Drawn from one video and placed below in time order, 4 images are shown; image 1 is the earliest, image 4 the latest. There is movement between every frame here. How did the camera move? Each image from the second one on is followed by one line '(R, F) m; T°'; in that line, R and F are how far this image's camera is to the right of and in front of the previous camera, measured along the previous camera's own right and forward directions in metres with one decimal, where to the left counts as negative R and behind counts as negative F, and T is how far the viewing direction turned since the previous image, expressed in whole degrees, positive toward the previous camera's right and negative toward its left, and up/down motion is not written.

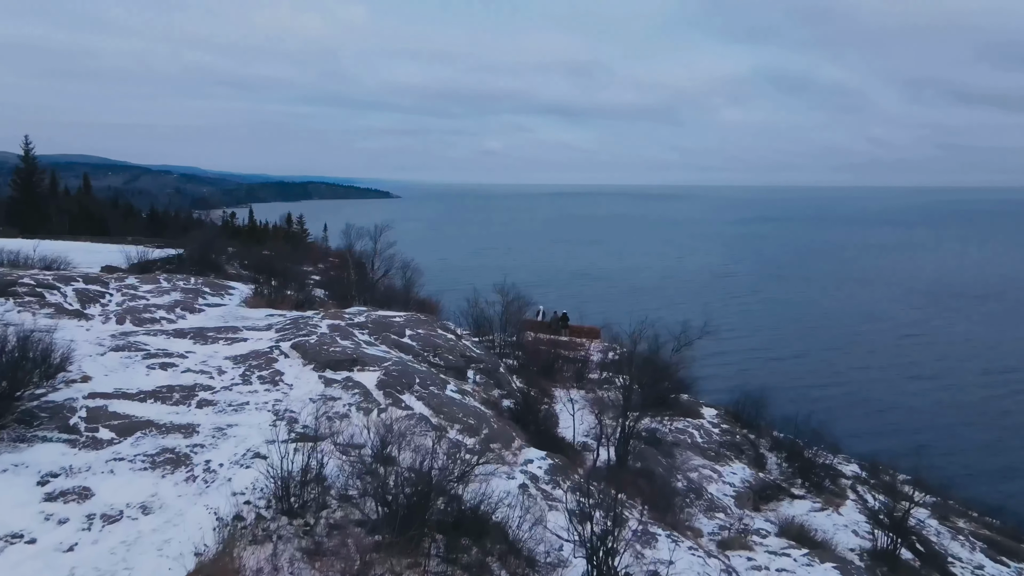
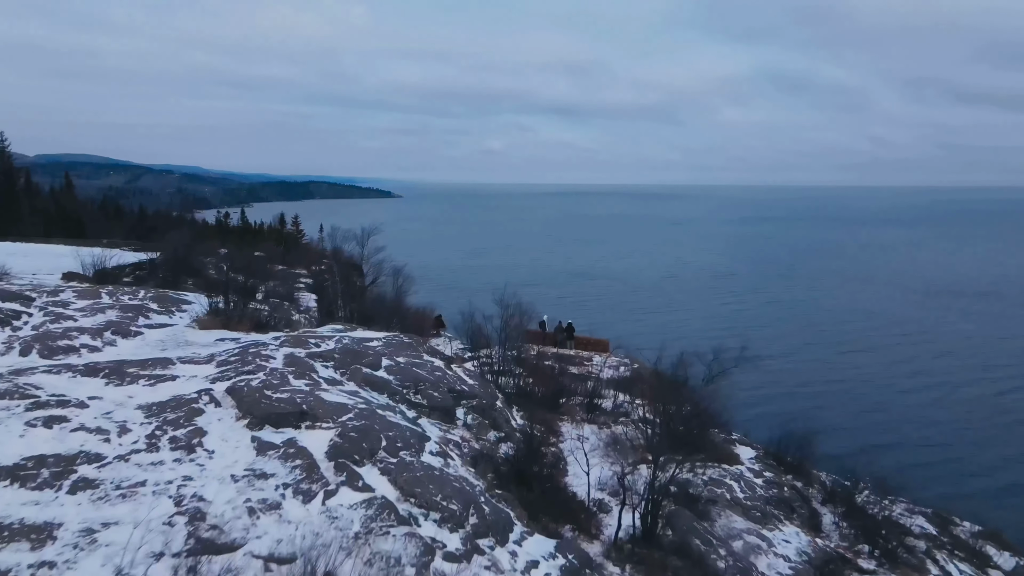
(0.0, +2.5) m; 0°
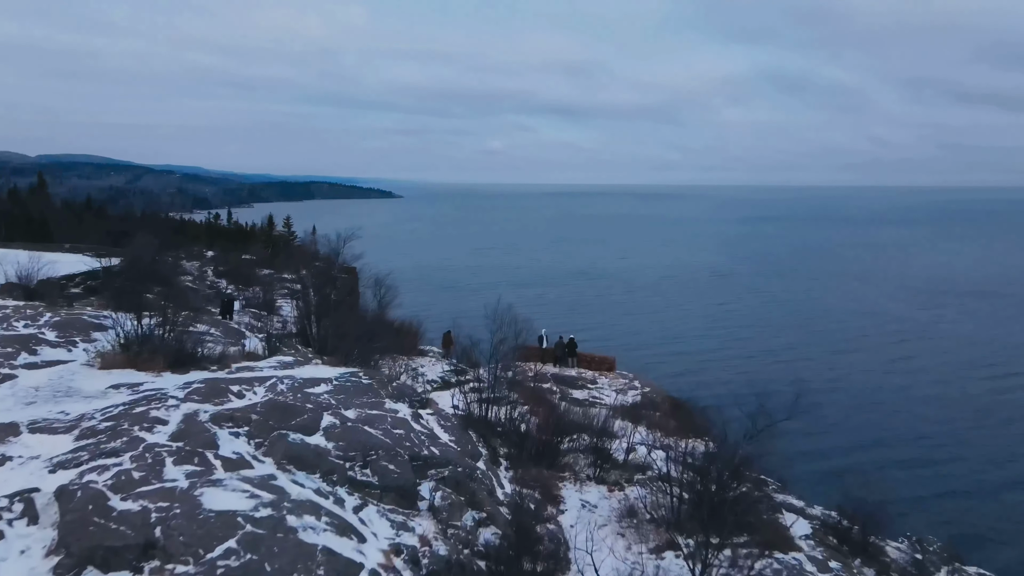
(+0.2, +3.0) m; 0°
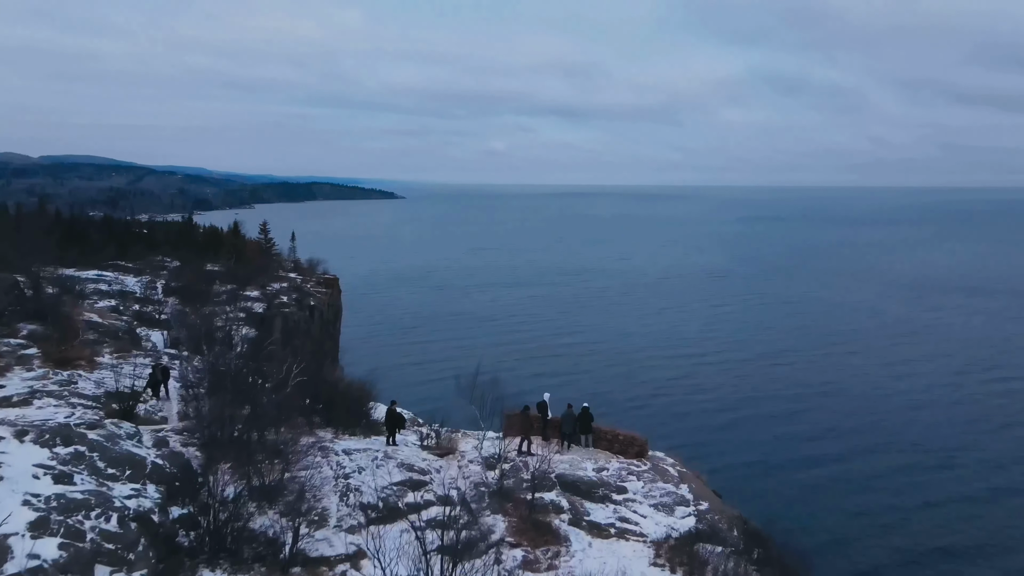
(+0.4, +7.7) m; 0°
